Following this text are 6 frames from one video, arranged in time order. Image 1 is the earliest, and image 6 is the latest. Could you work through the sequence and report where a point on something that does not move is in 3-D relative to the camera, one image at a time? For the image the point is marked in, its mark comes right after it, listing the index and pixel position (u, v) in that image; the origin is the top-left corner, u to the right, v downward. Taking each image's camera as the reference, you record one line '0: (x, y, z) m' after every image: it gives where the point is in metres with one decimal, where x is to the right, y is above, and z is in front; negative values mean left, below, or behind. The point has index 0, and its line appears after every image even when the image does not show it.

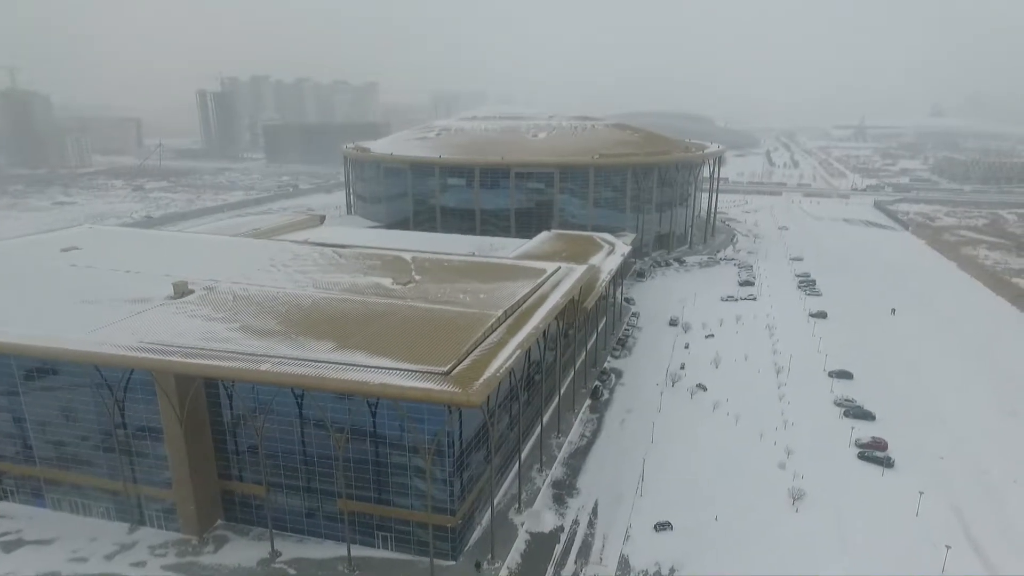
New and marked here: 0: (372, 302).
0: (-4.4, -0.4, +19.4) m
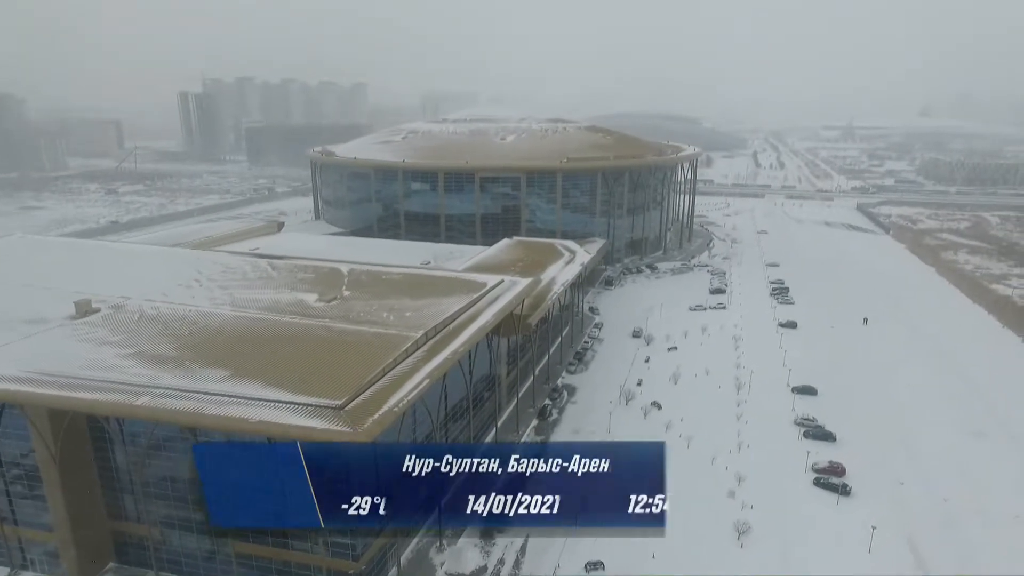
0: (-6.5, -1.0, +18.0) m
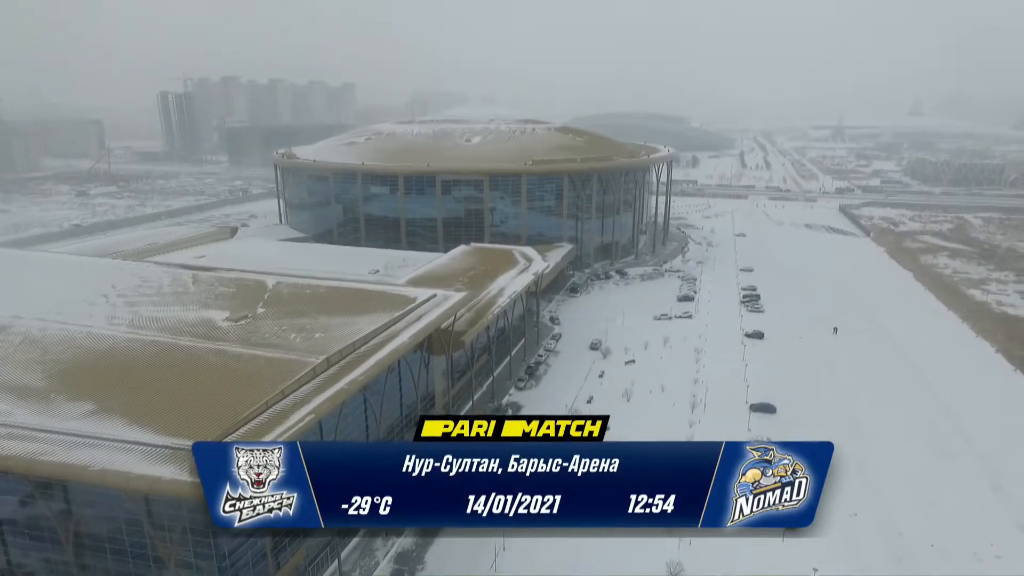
0: (-8.8, -1.5, +16.5) m
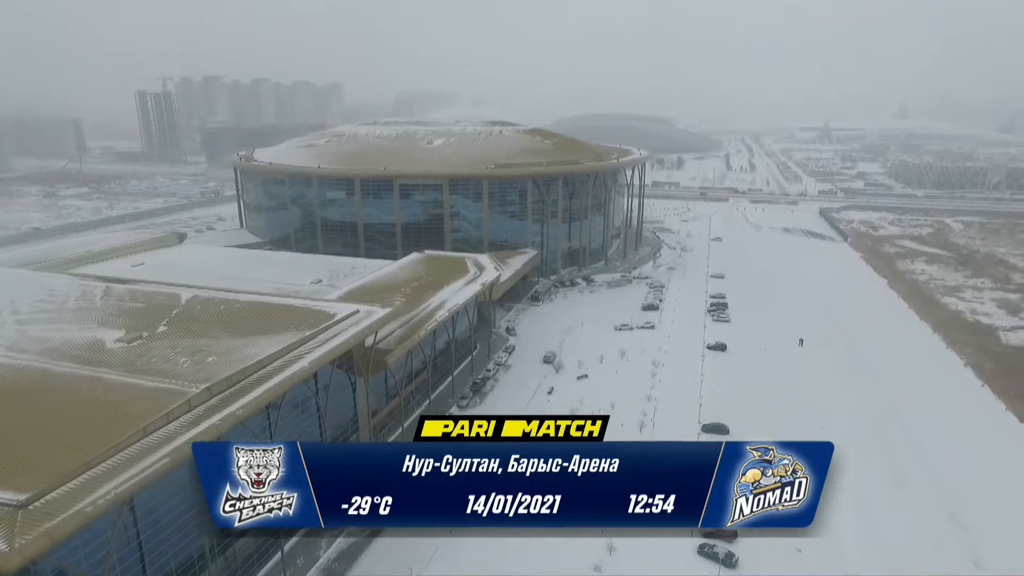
0: (-11.0, -2.0, +15.0) m
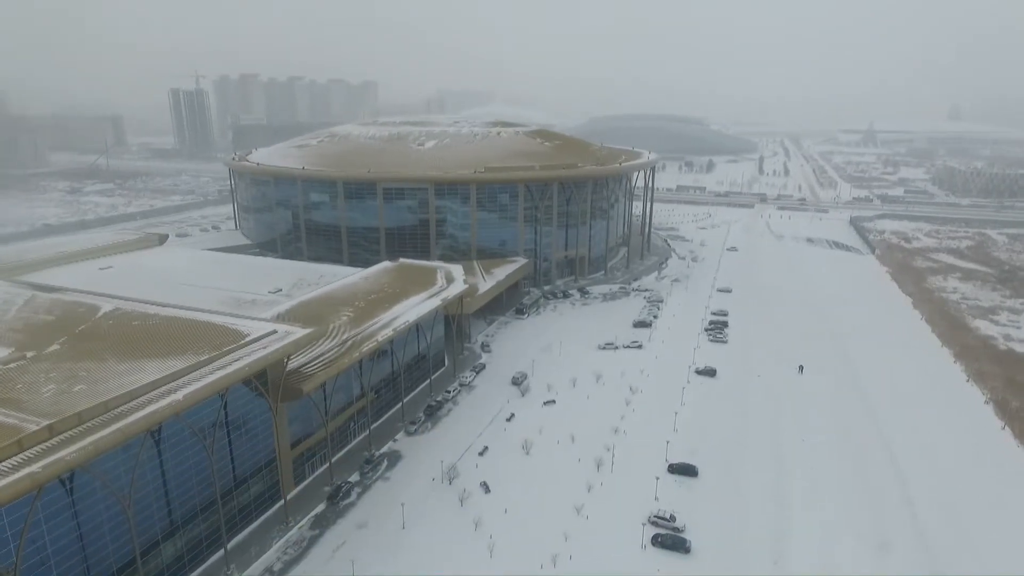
0: (-13.2, -2.4, +13.6) m
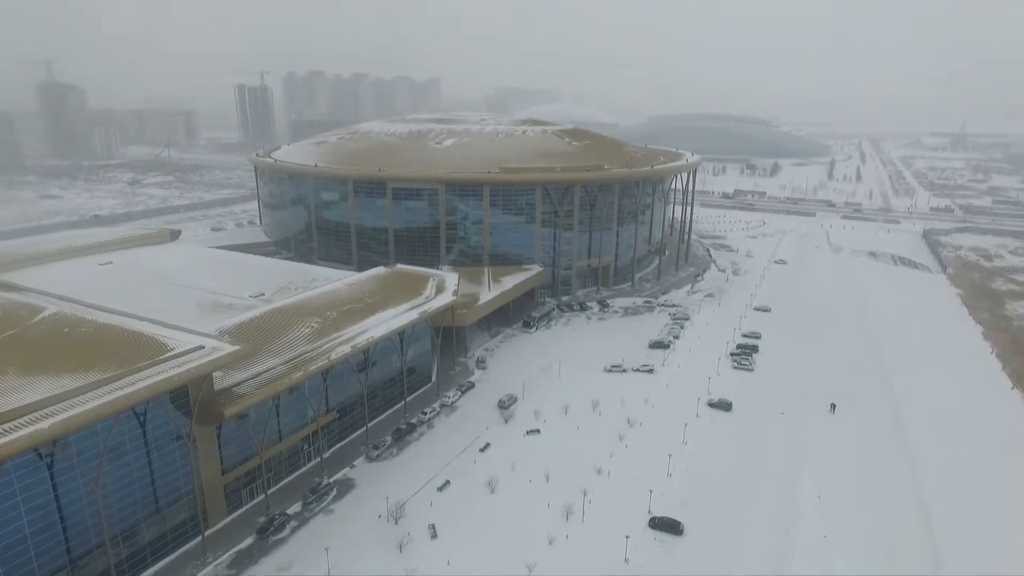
0: (-15.0, -2.5, +12.7) m
